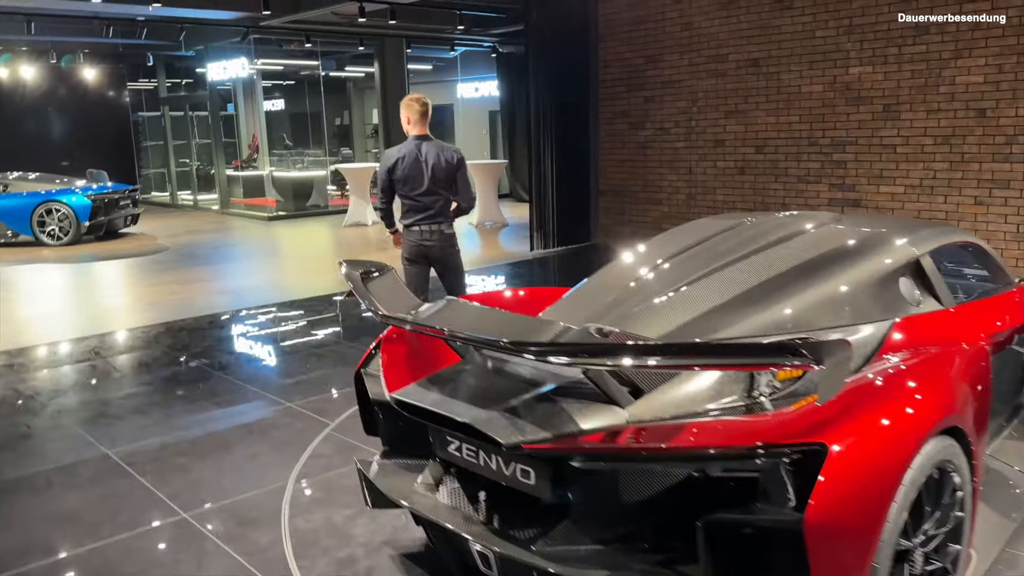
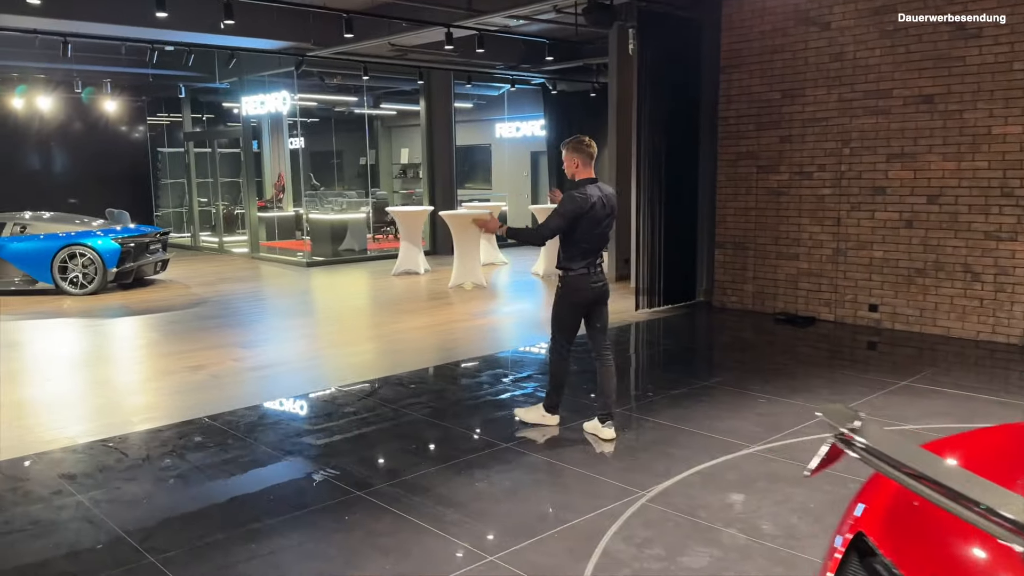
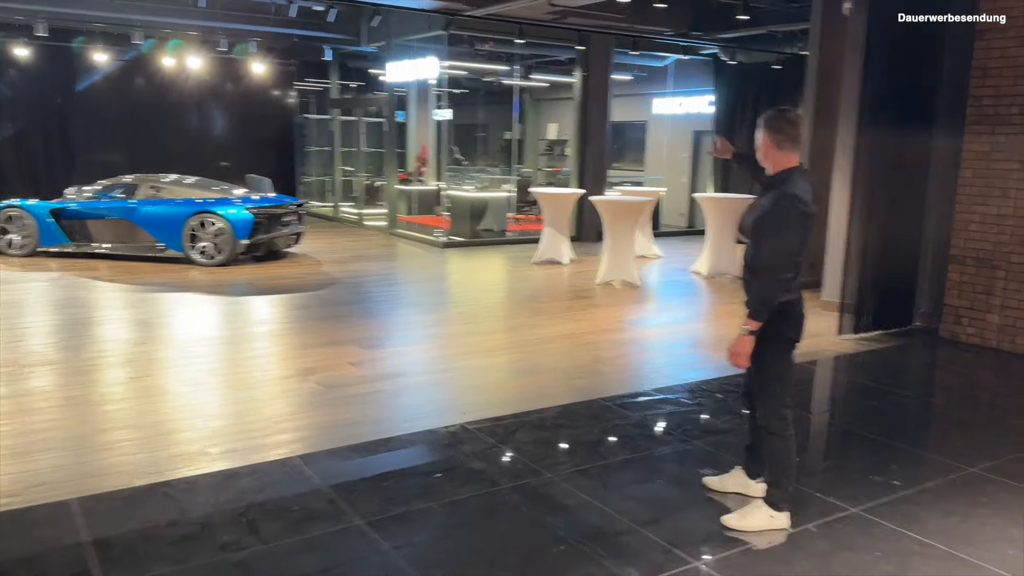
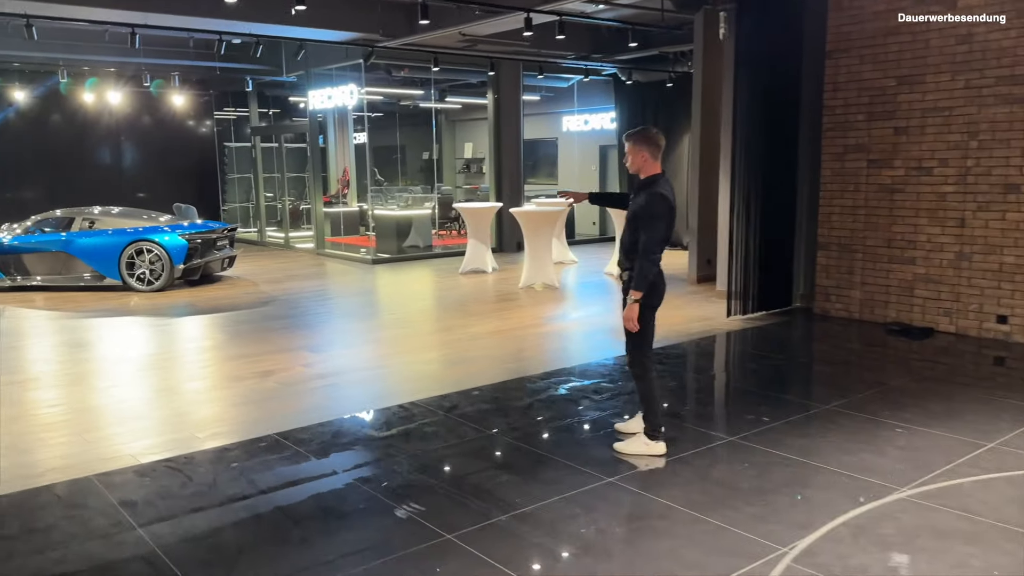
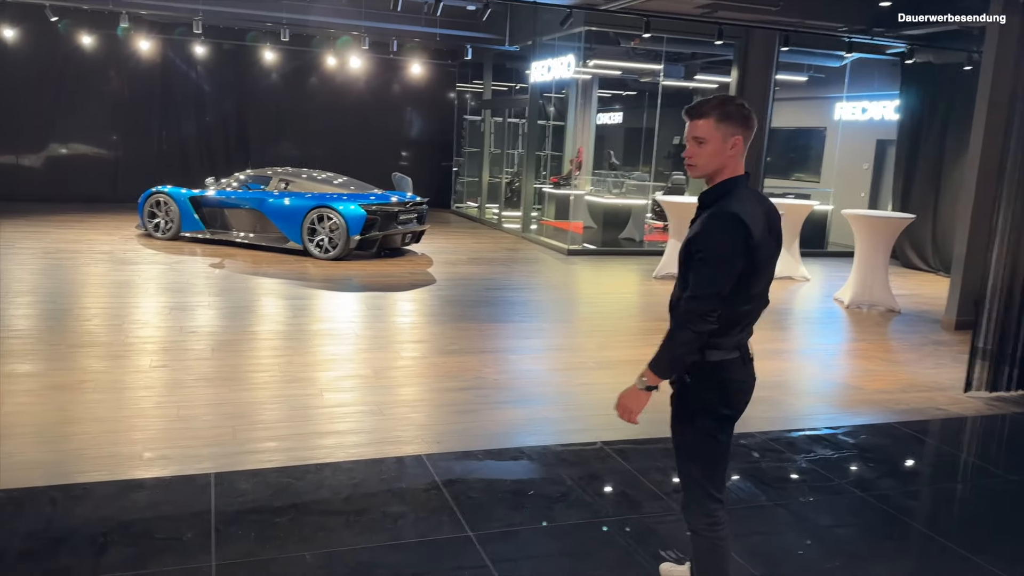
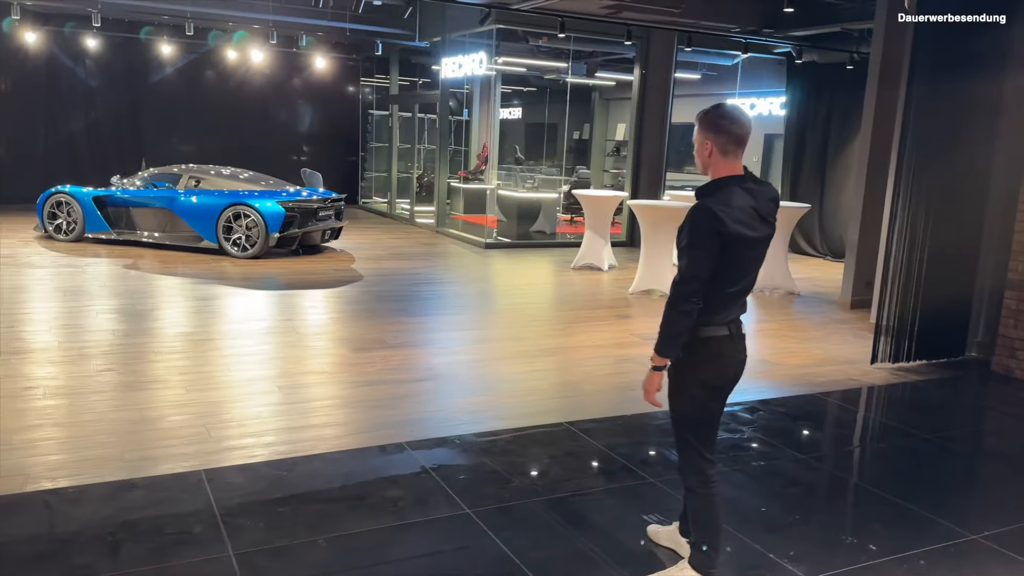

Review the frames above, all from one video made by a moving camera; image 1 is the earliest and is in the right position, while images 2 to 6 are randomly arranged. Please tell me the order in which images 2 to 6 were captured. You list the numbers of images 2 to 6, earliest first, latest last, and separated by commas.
2, 4, 3, 6, 5
